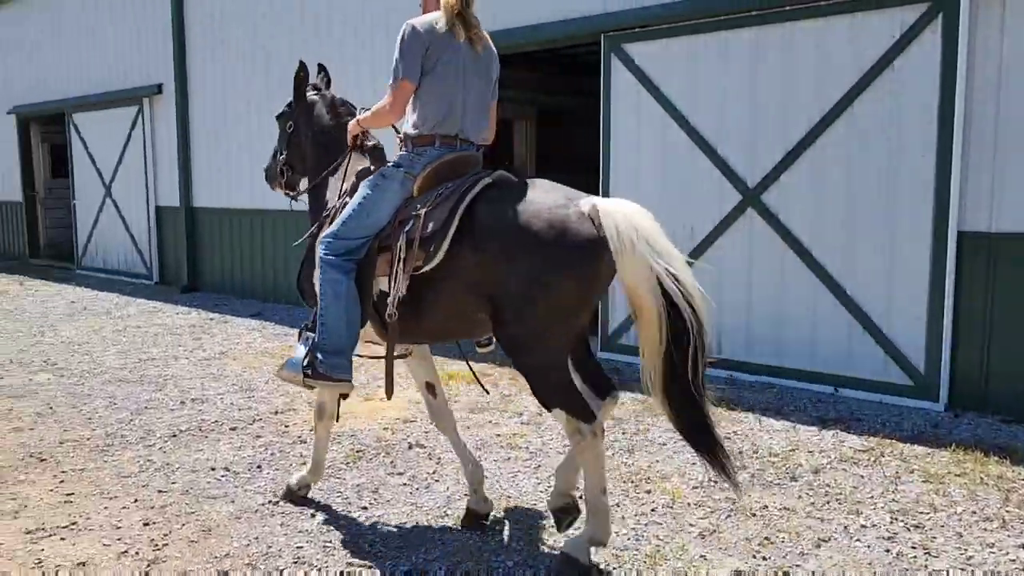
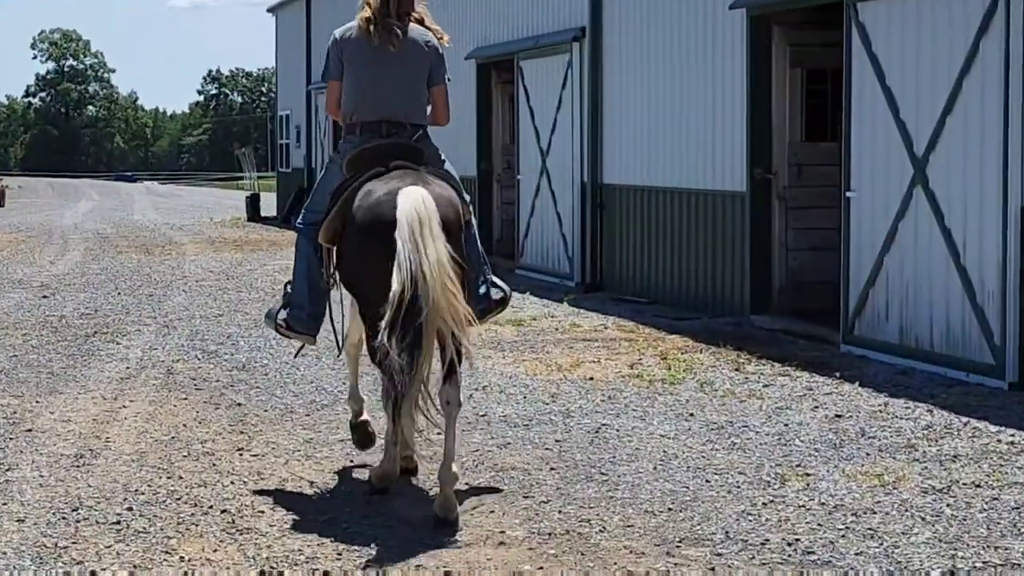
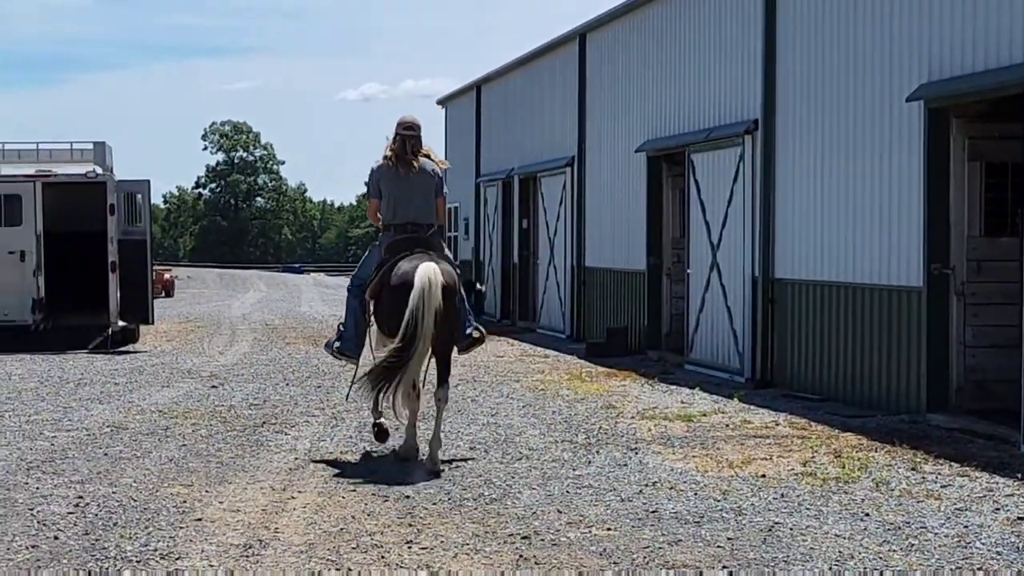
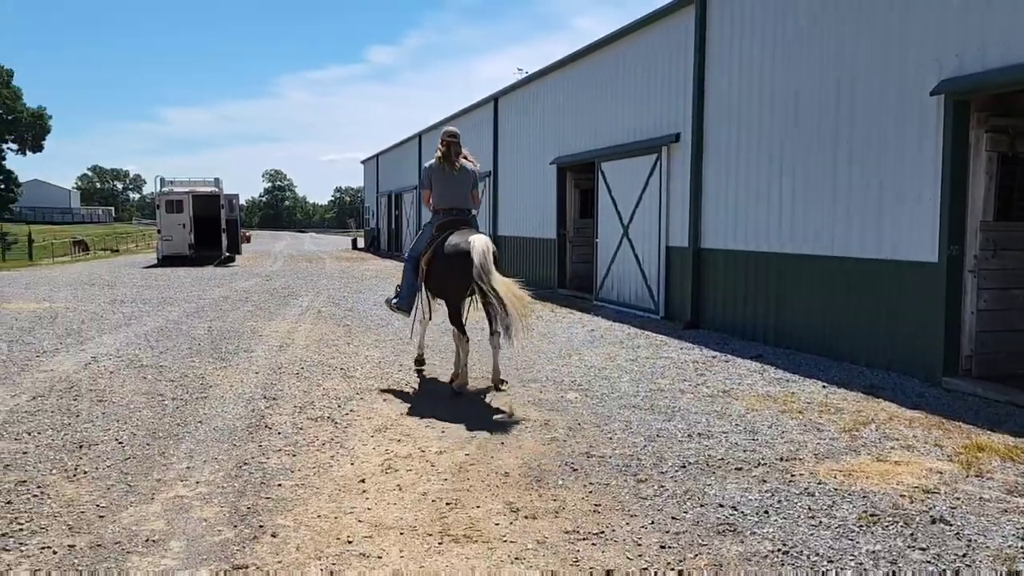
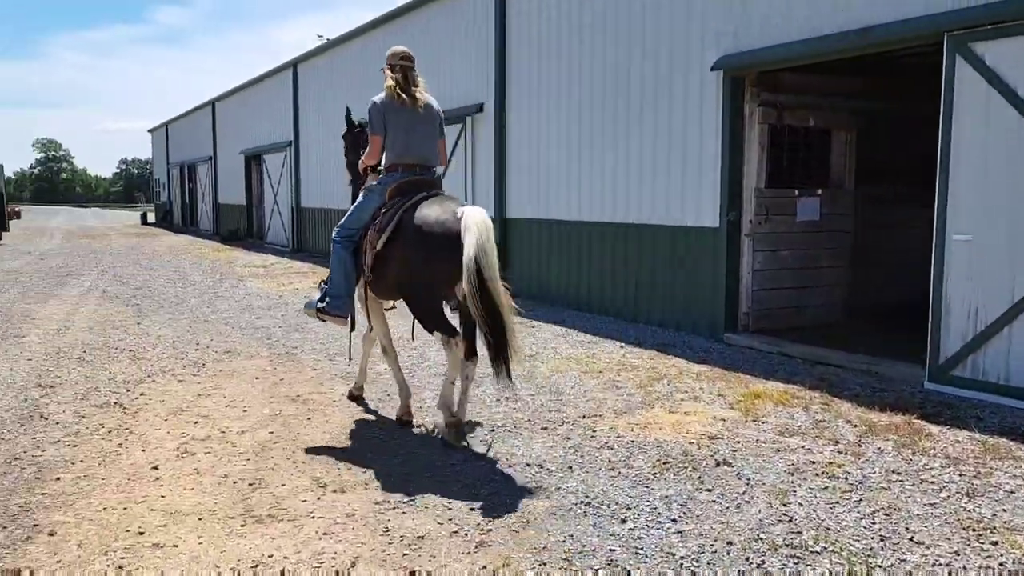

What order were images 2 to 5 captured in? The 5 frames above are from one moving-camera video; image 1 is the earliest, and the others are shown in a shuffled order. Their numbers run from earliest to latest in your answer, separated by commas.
5, 4, 2, 3
